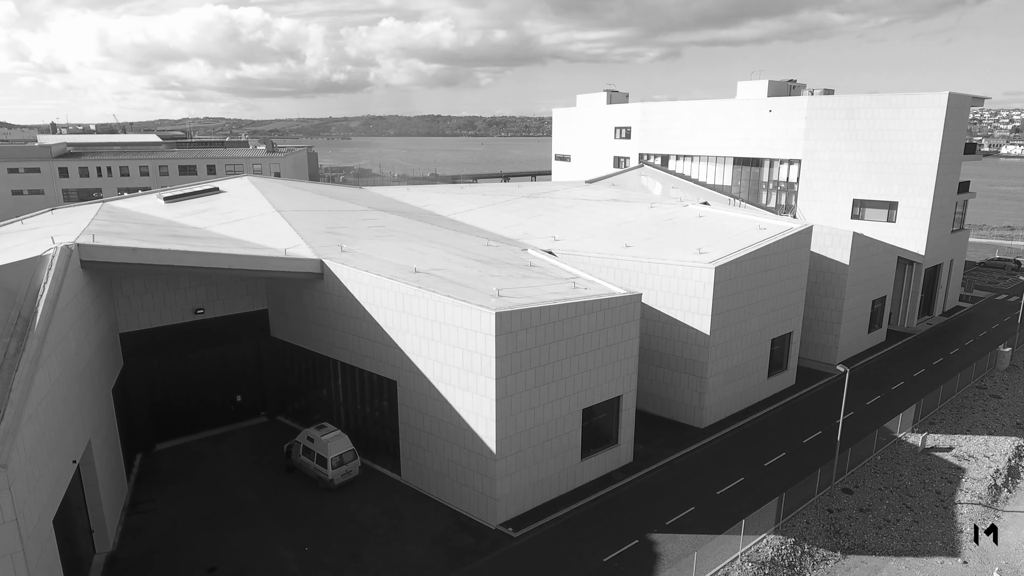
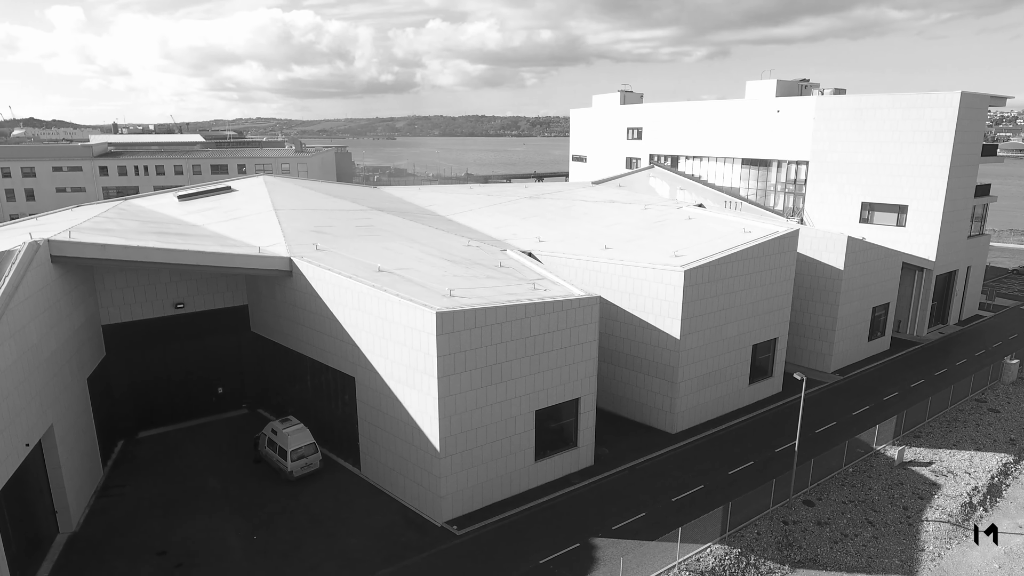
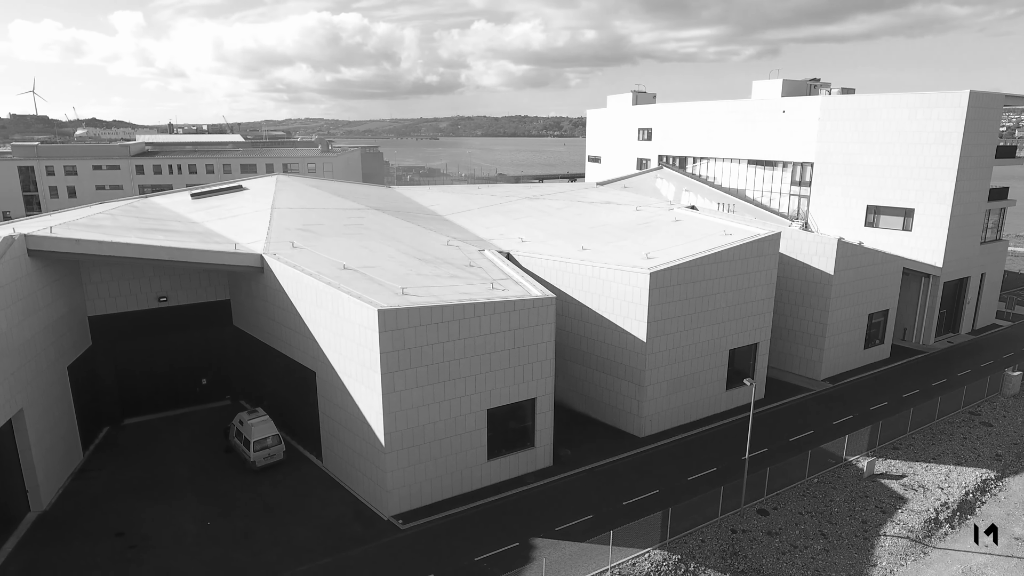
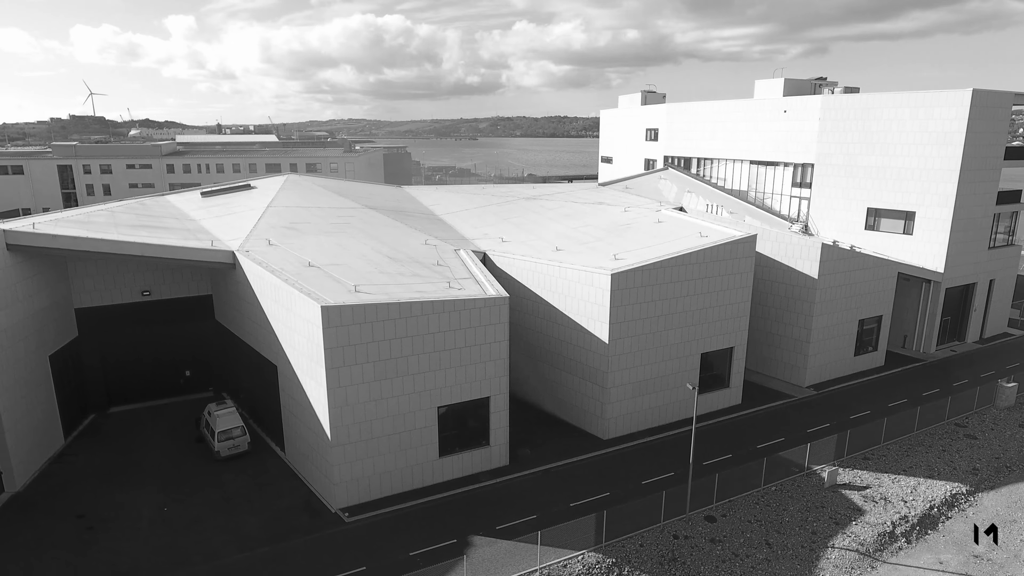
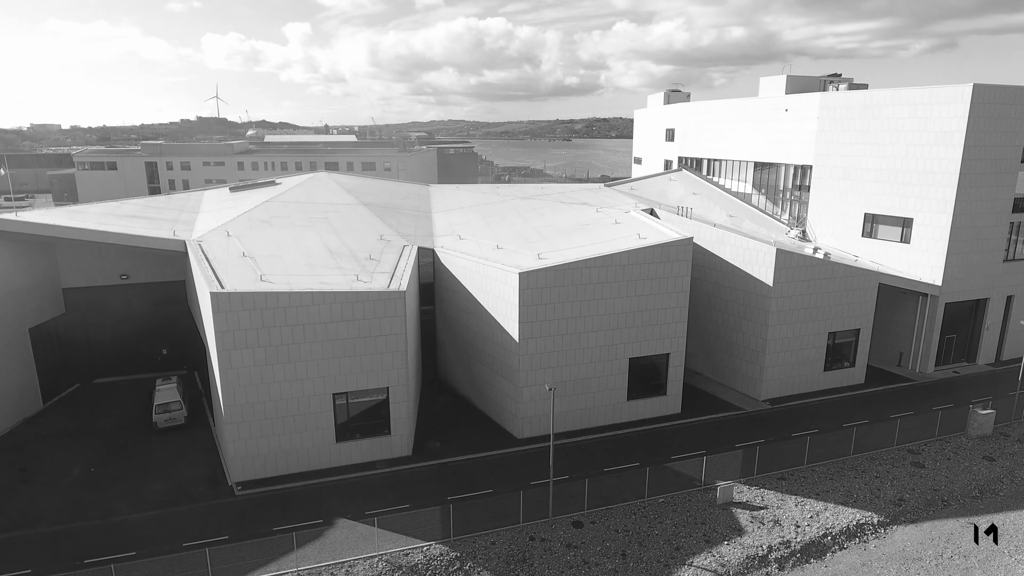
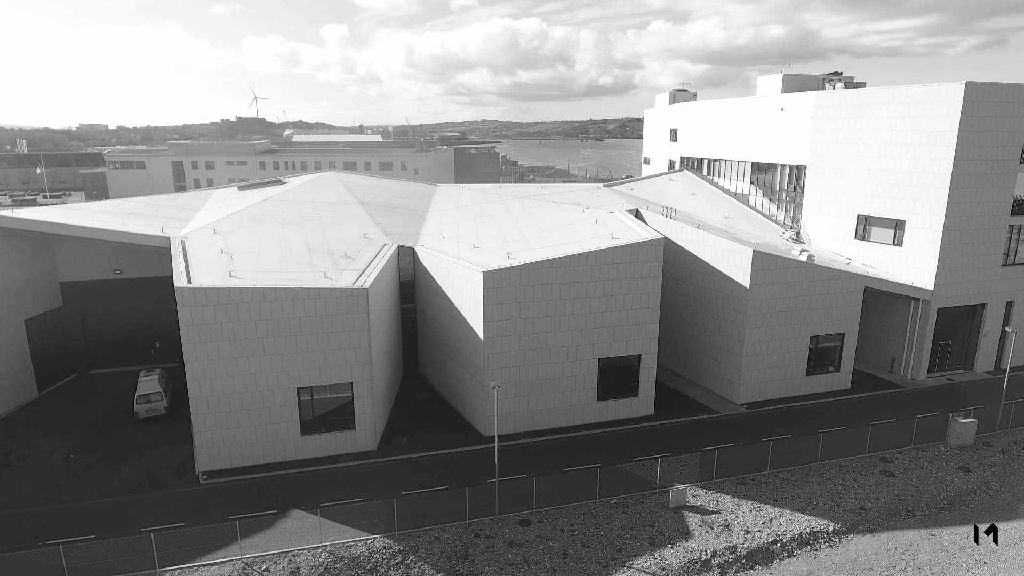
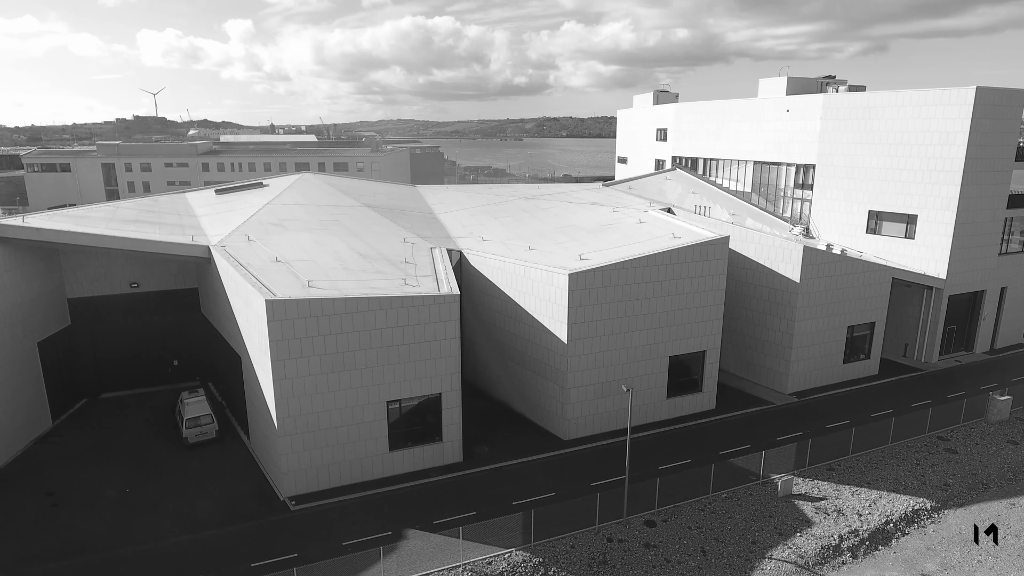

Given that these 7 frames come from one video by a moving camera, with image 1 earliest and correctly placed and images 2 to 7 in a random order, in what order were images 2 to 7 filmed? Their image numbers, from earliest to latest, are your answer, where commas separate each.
2, 3, 4, 7, 5, 6
